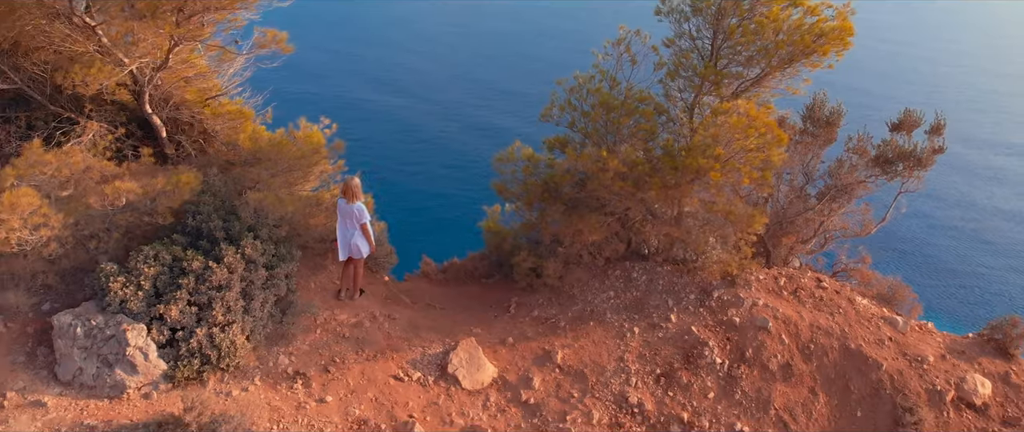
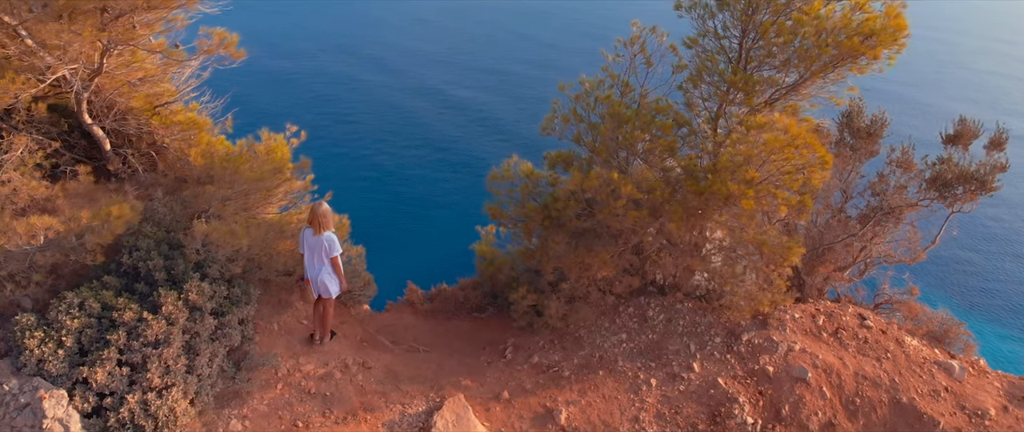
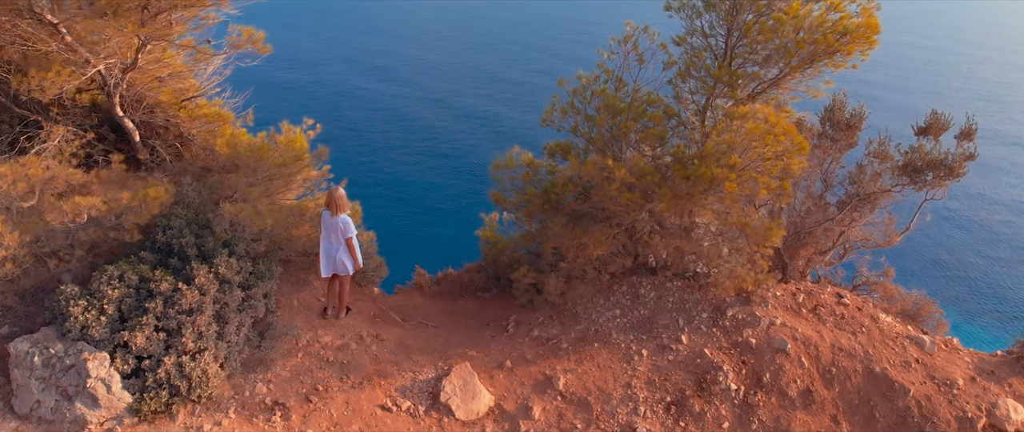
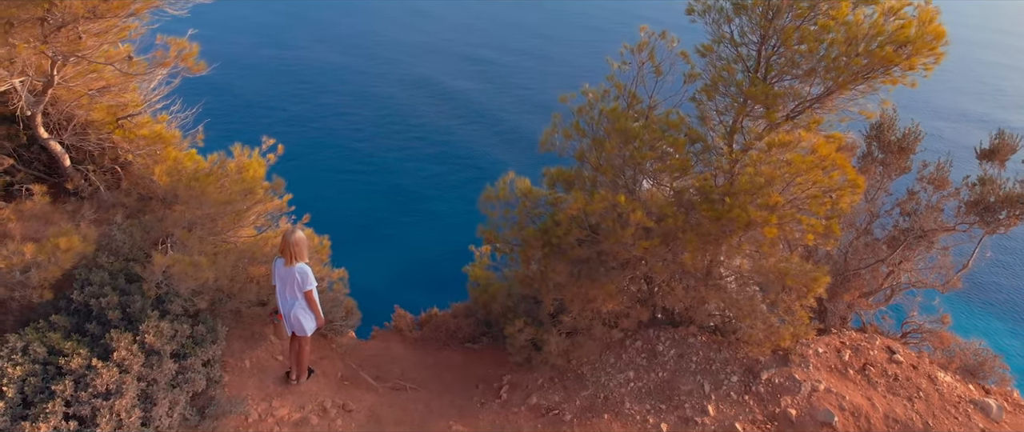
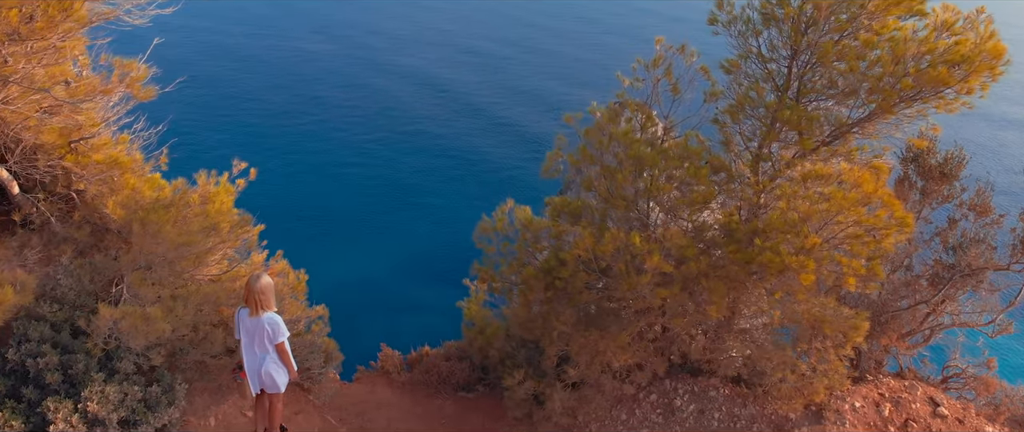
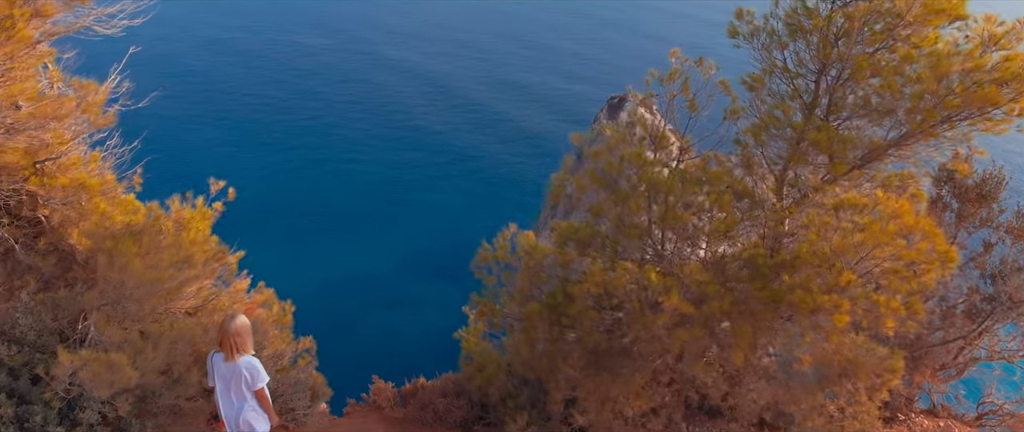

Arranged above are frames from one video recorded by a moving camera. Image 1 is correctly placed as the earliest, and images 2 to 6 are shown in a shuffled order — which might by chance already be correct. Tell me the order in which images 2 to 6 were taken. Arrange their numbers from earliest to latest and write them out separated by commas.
3, 2, 4, 5, 6
